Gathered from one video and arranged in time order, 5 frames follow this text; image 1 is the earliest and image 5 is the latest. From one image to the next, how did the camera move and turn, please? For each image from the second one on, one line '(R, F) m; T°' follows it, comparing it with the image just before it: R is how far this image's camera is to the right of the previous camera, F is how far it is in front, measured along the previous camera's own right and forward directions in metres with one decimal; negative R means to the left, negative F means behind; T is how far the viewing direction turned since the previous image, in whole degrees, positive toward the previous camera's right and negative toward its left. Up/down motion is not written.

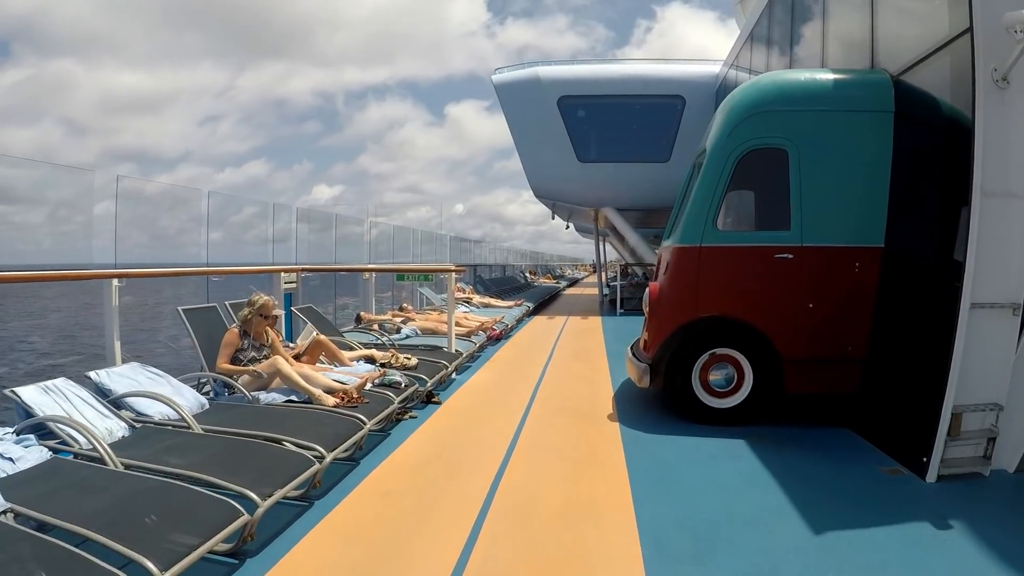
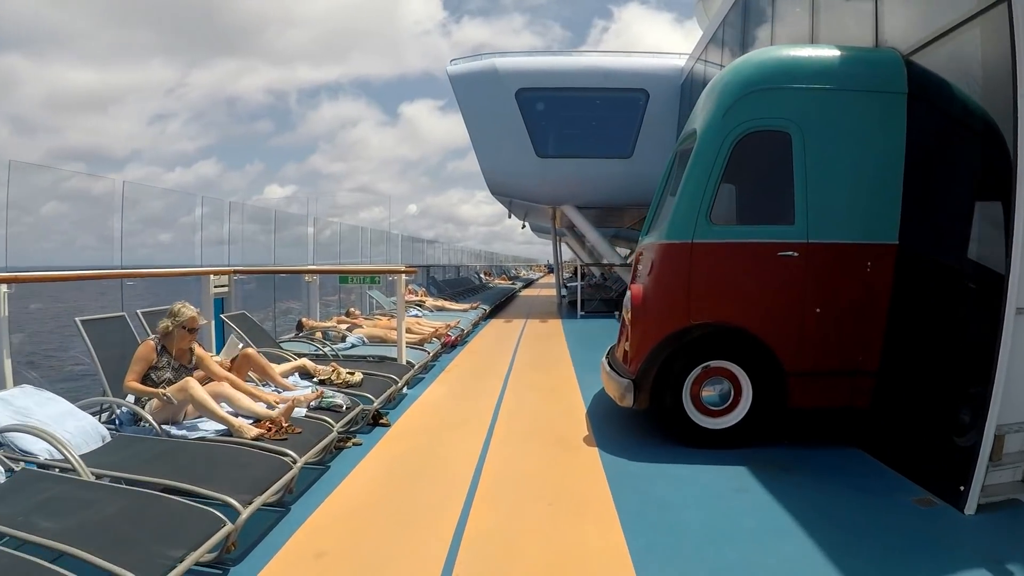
(0.0, +0.7) m; +2°
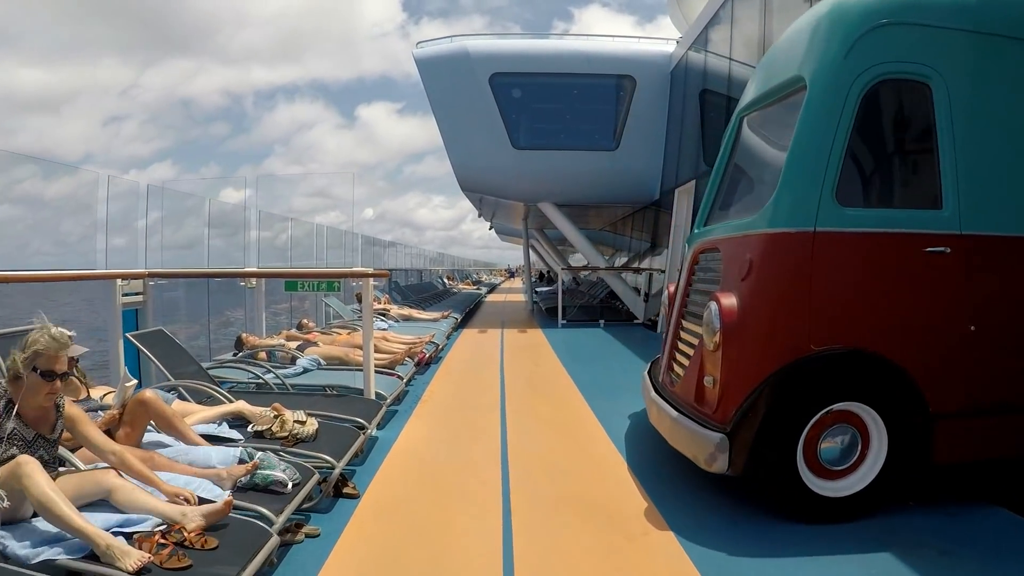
(-0.2, +1.4) m; +2°
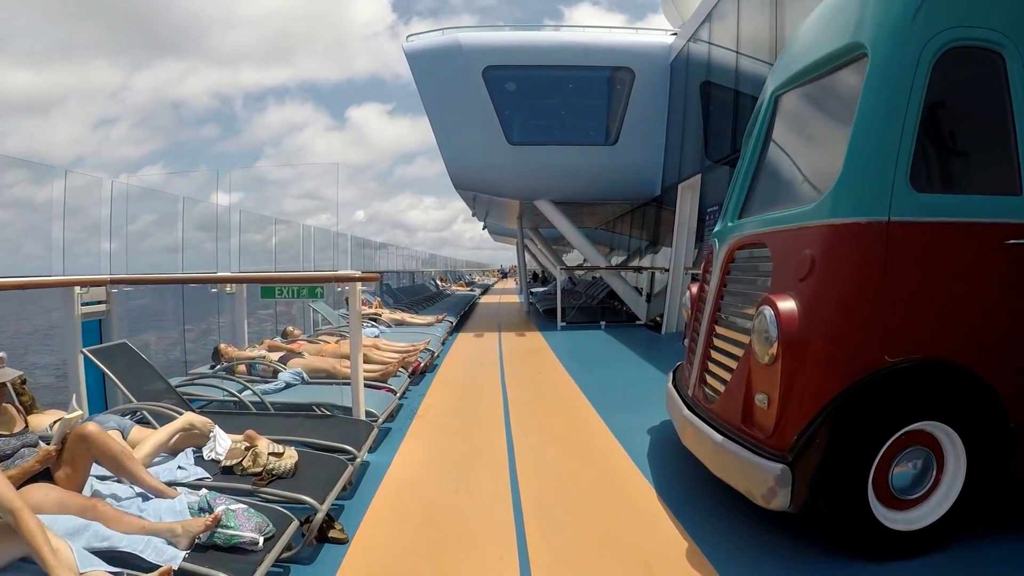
(0.0, +0.5) m; 0°
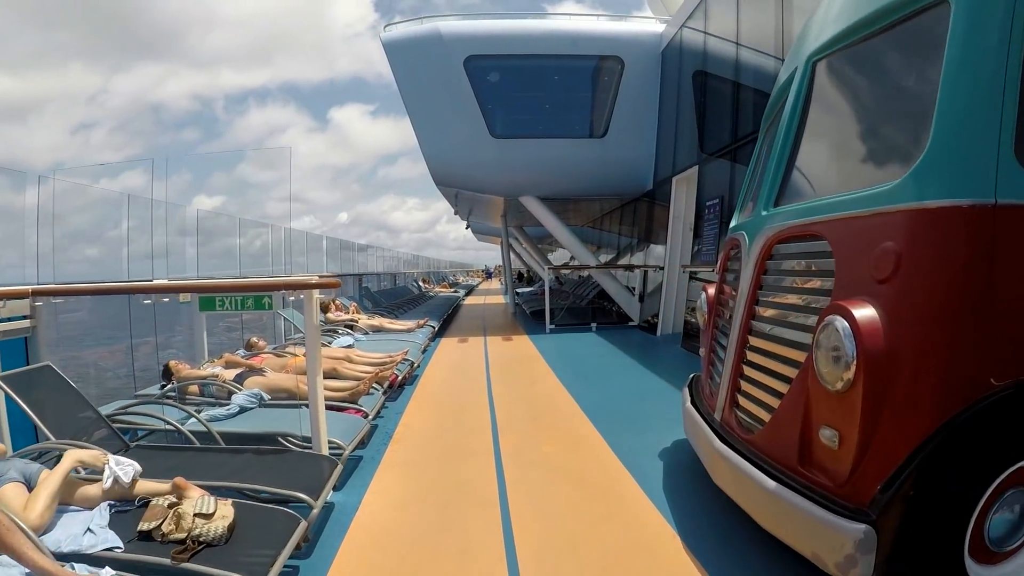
(0.0, +0.6) m; +1°
